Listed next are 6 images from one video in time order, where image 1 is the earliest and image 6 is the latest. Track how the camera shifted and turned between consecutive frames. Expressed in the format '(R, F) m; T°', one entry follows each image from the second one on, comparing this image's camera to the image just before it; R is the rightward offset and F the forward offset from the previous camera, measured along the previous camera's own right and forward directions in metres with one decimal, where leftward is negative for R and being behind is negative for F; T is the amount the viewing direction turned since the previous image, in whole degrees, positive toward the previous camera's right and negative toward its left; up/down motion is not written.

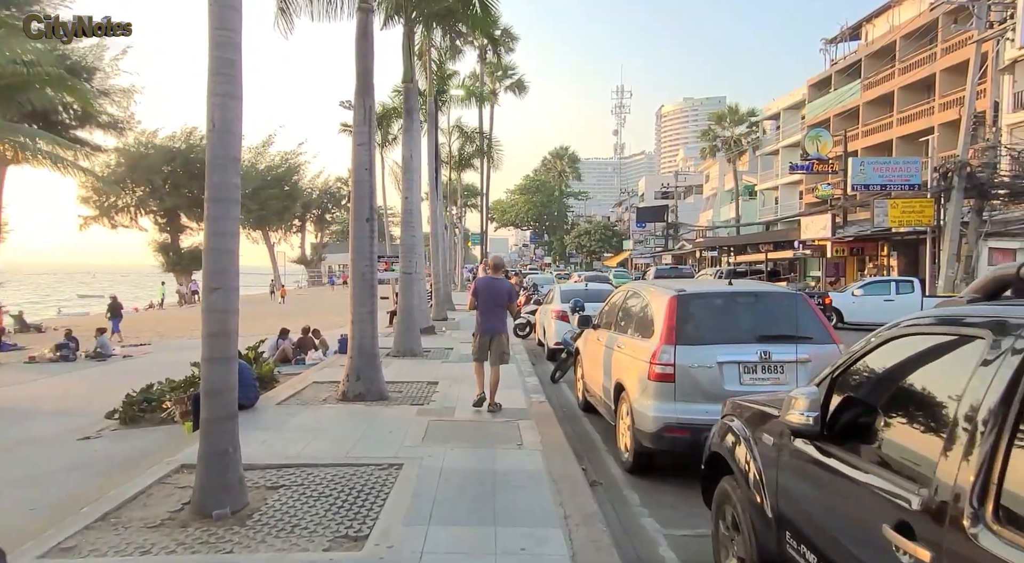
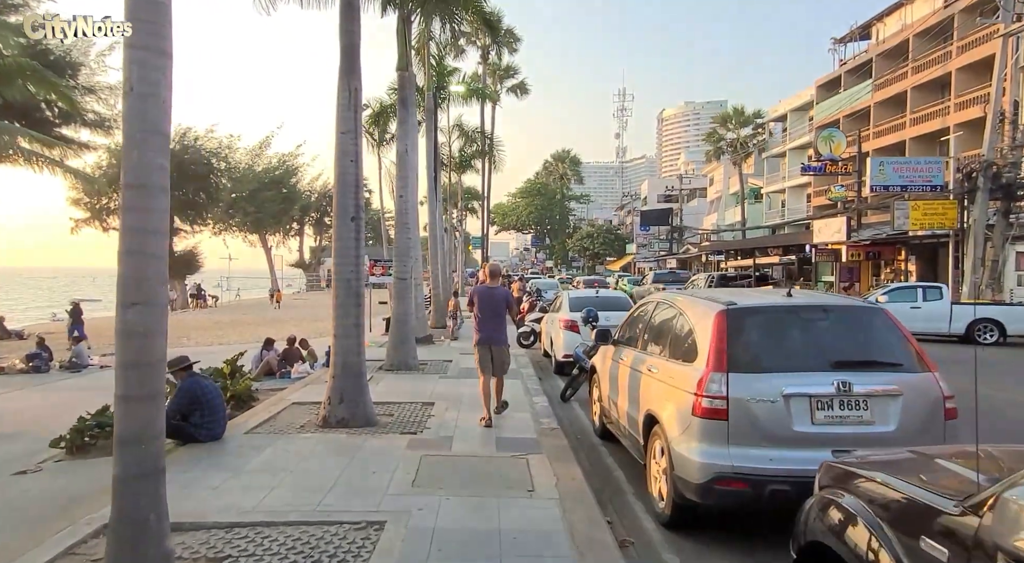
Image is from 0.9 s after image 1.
(-0.1, +1.2) m; 0°
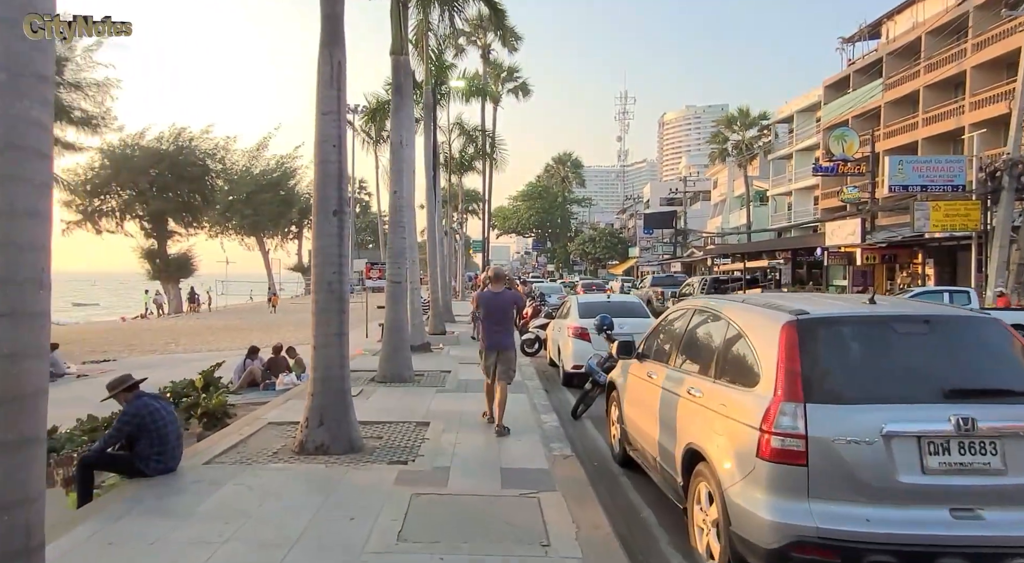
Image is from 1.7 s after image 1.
(-0.1, +1.0) m; 0°
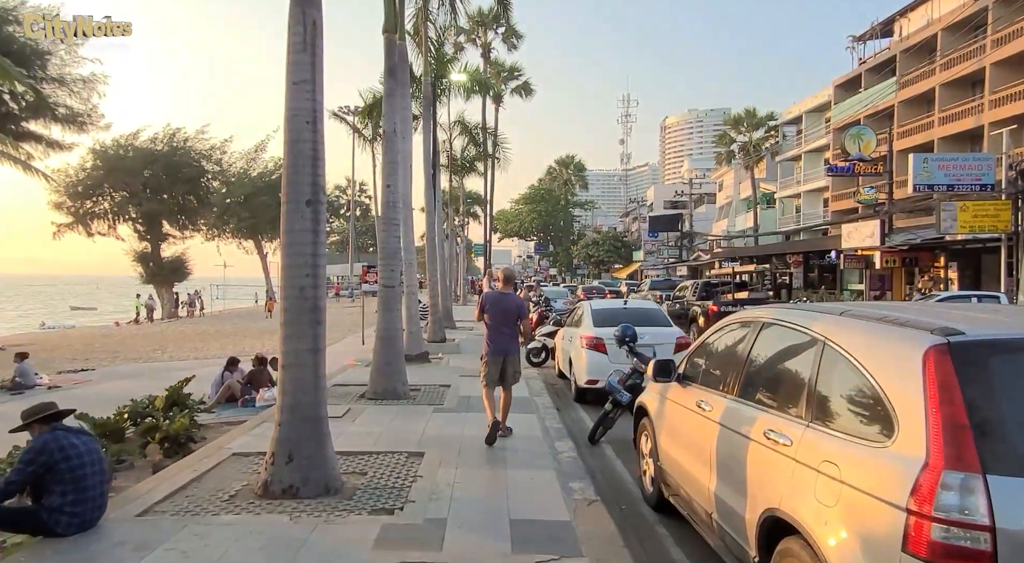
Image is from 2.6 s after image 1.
(-0.1, +1.2) m; 0°
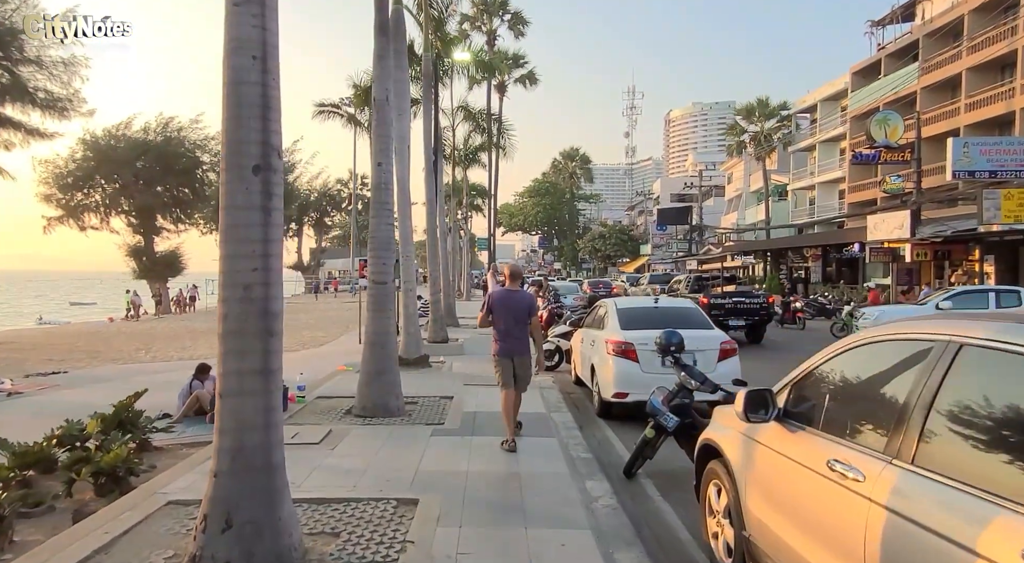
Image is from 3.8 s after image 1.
(-0.1, +1.5) m; 0°
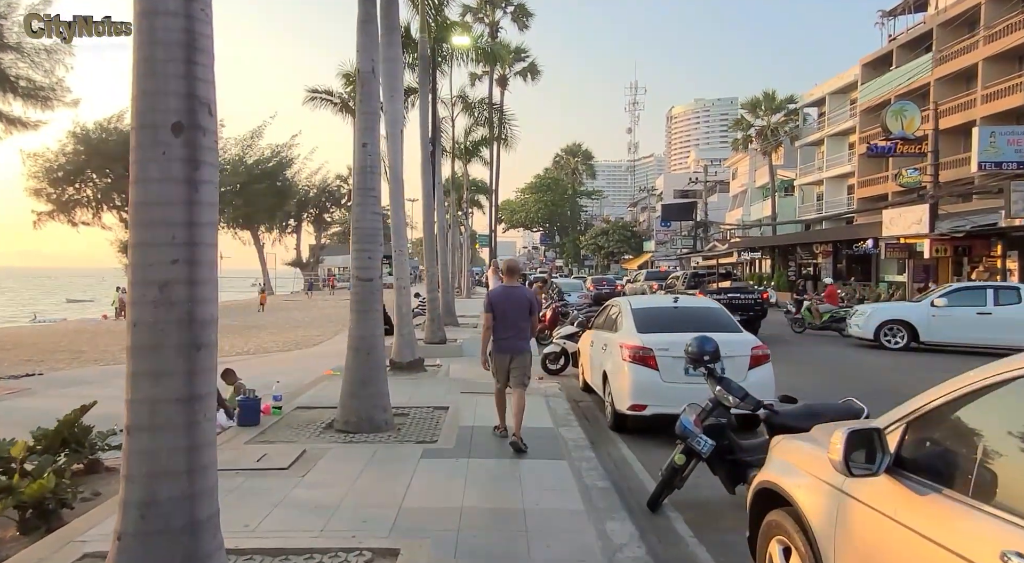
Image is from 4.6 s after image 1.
(0.0, +1.0) m; 0°
